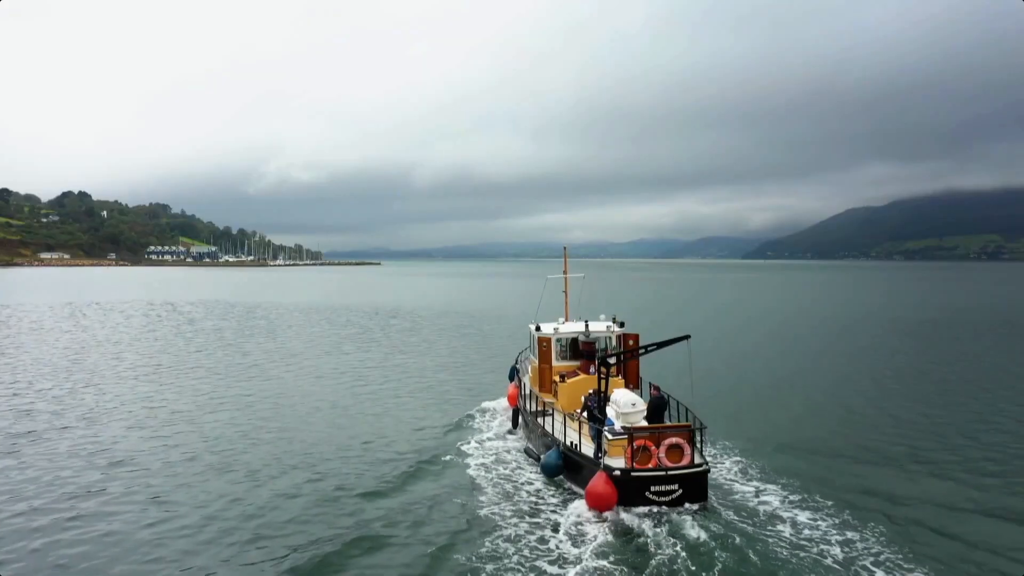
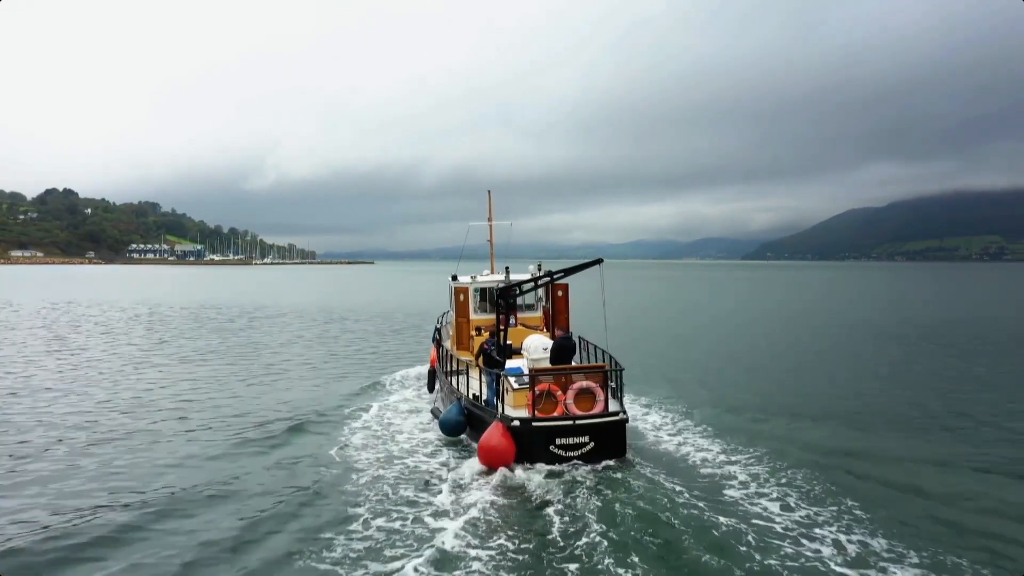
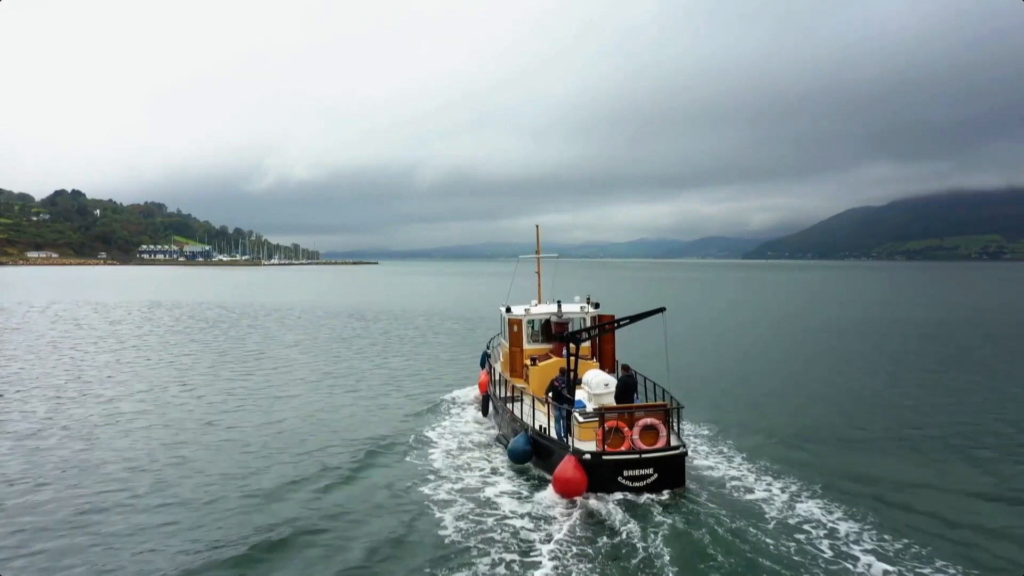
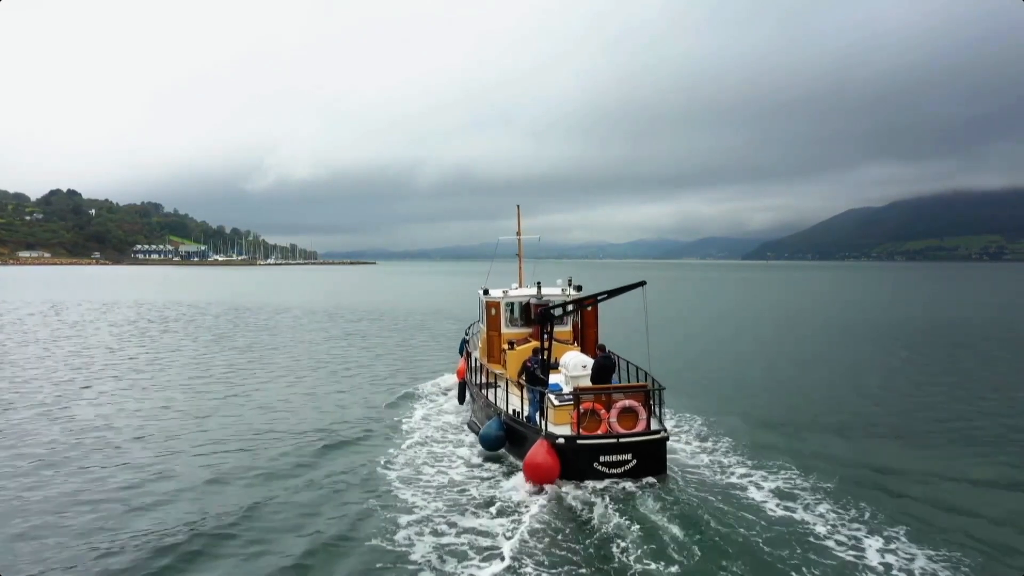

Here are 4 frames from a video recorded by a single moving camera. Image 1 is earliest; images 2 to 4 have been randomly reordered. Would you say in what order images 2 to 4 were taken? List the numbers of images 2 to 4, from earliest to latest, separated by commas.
3, 4, 2
